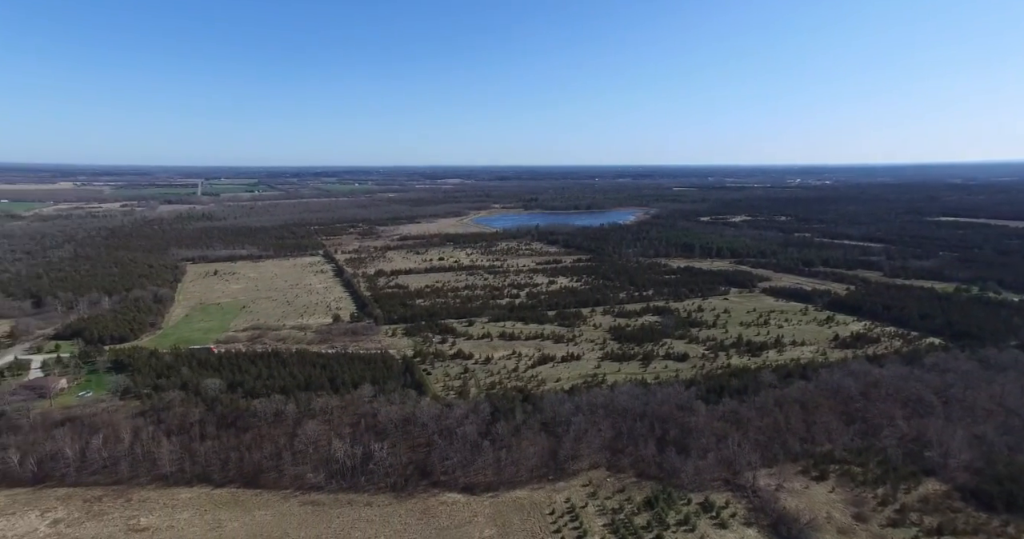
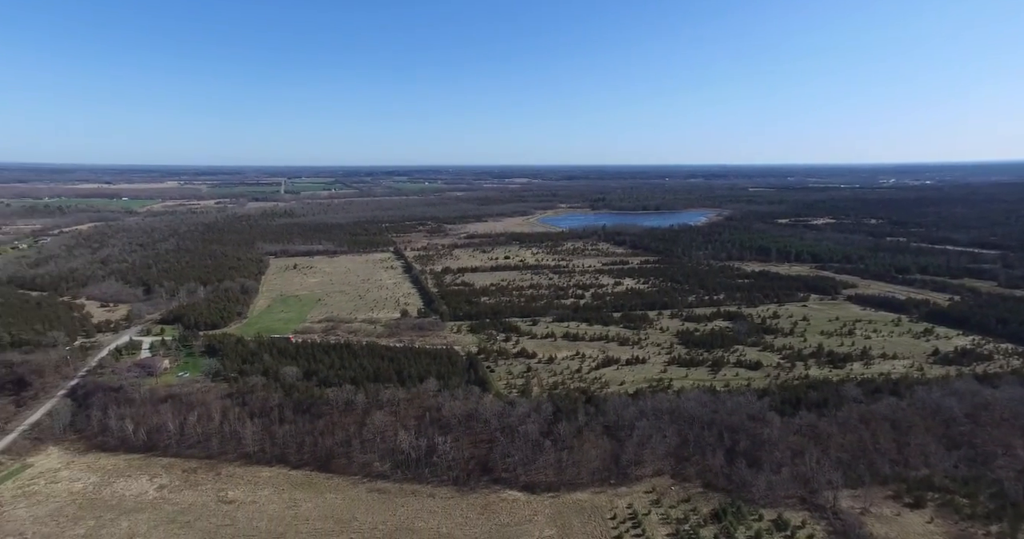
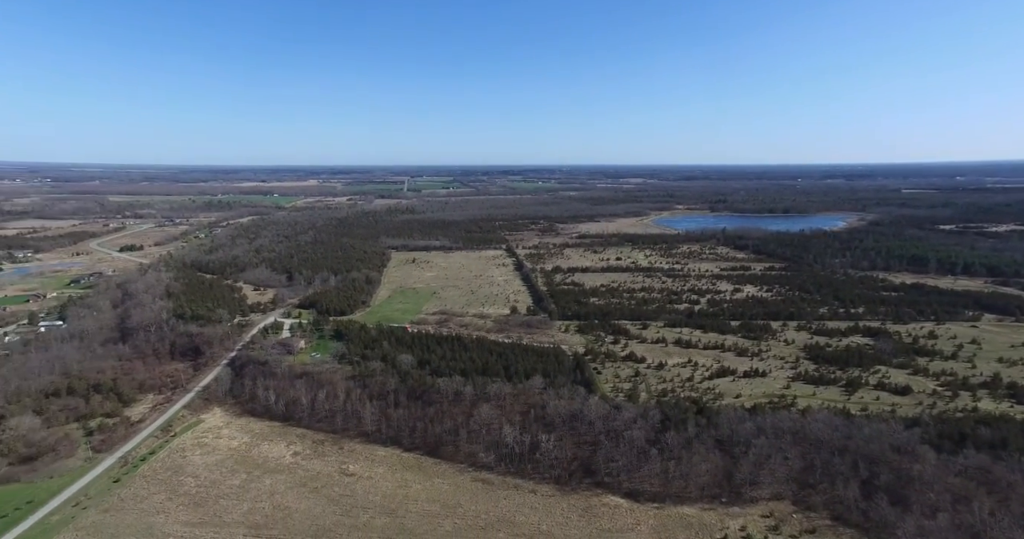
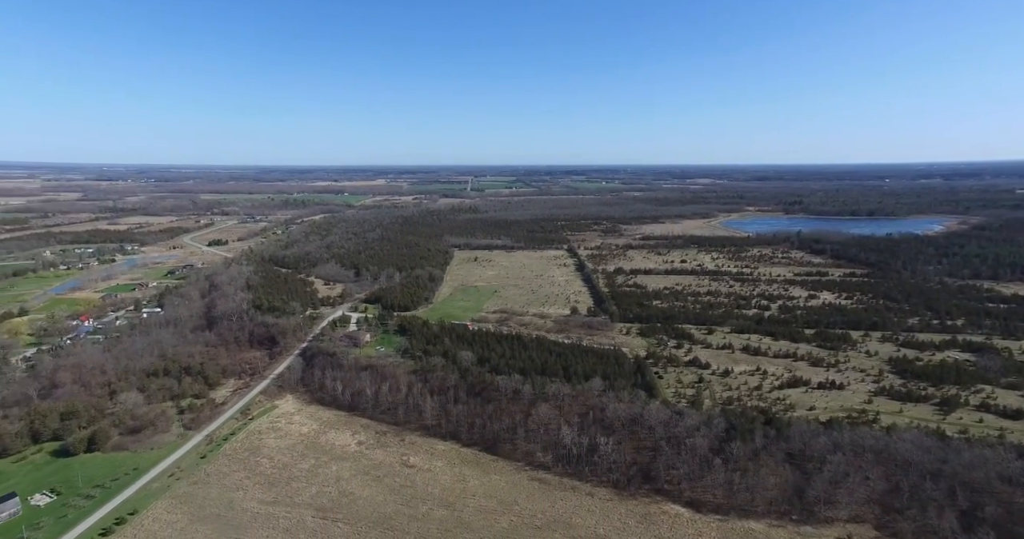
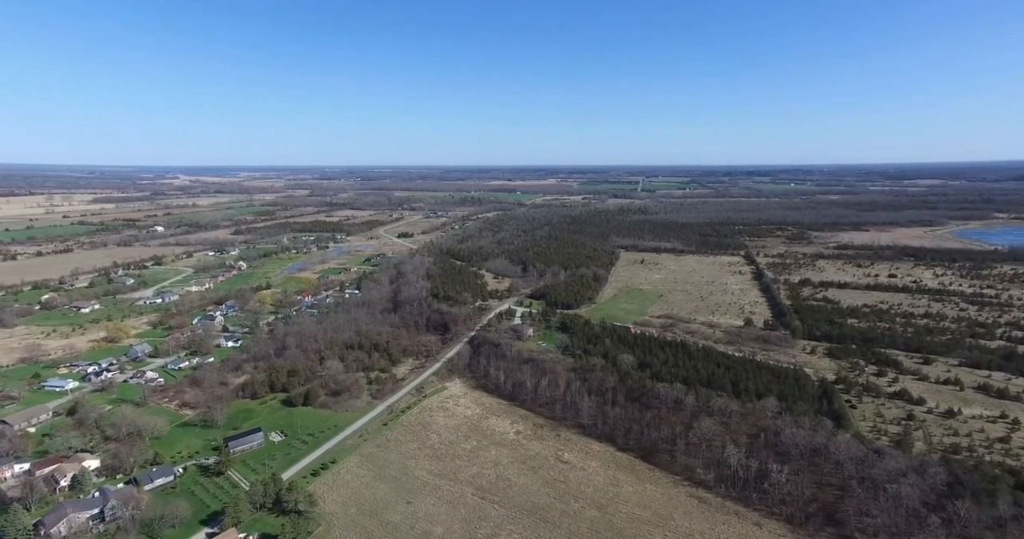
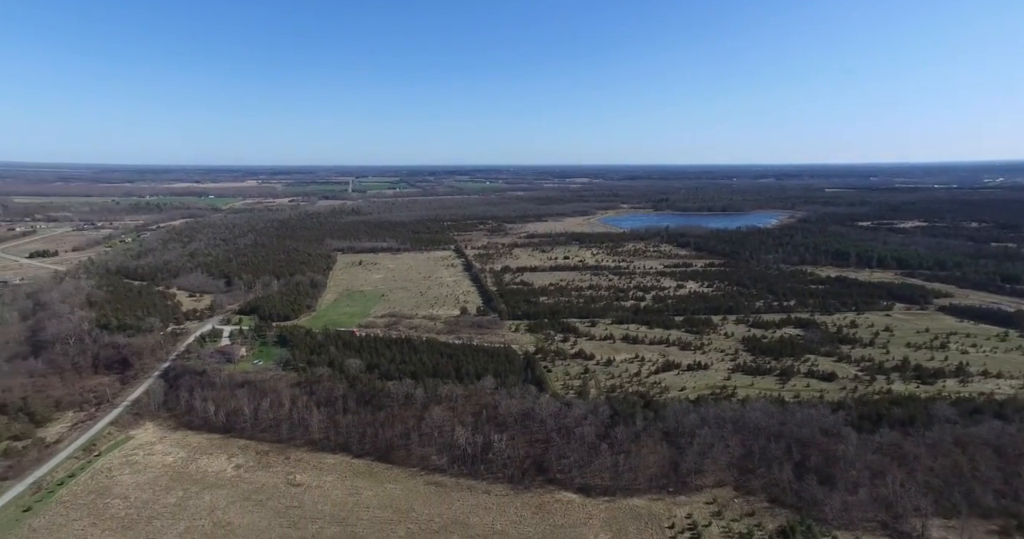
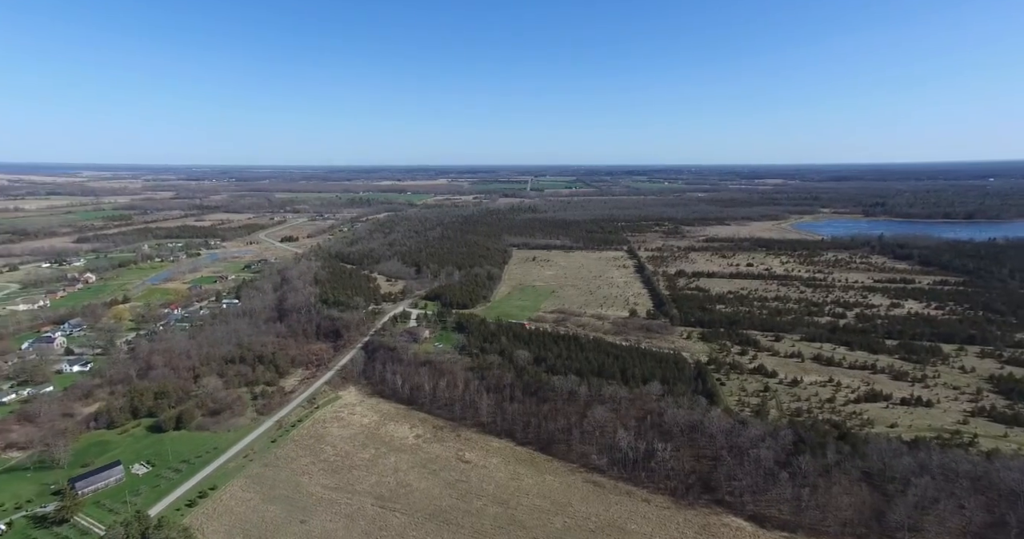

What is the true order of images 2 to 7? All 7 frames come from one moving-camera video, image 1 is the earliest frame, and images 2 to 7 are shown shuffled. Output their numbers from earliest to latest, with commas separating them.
2, 6, 3, 4, 7, 5
